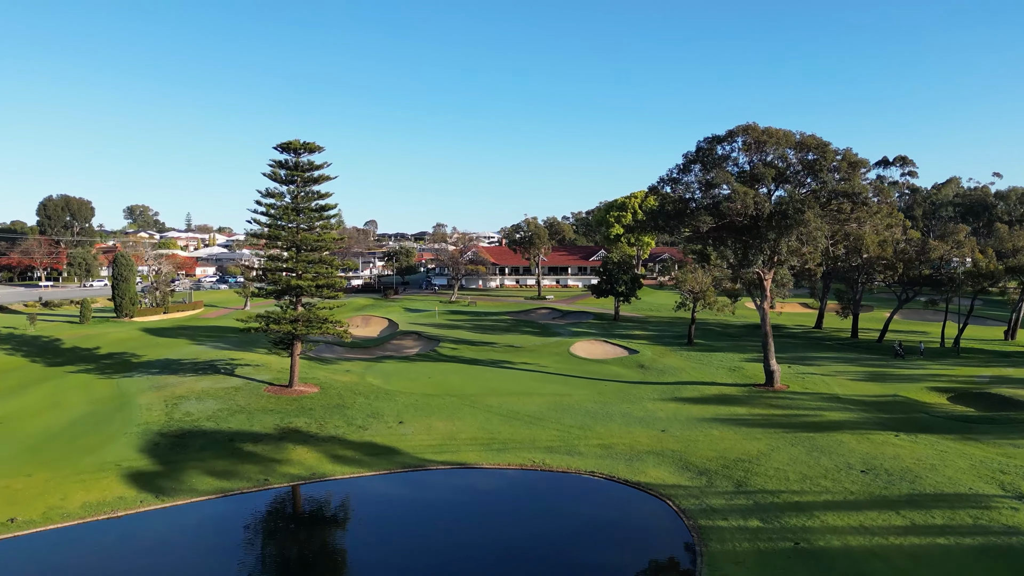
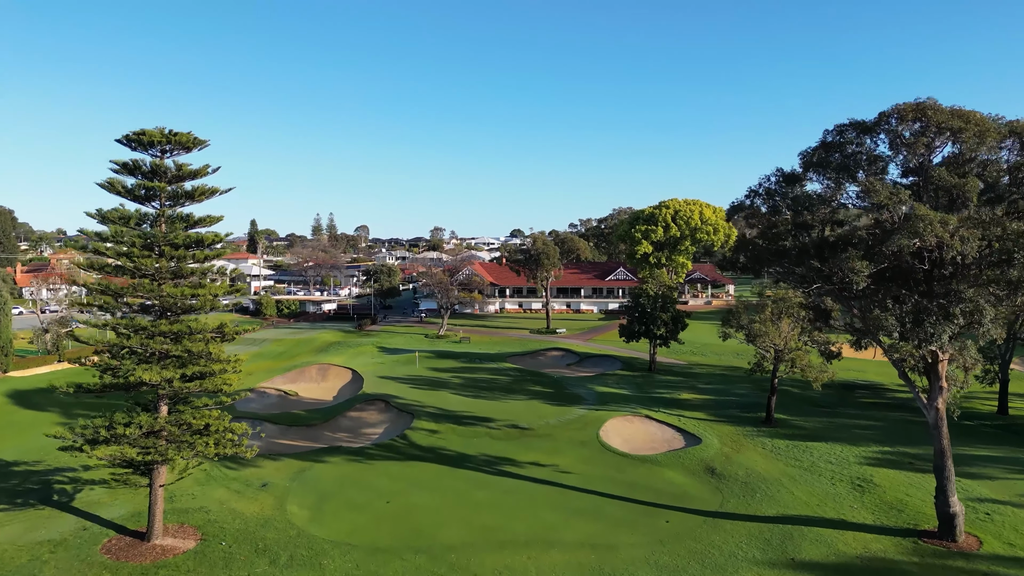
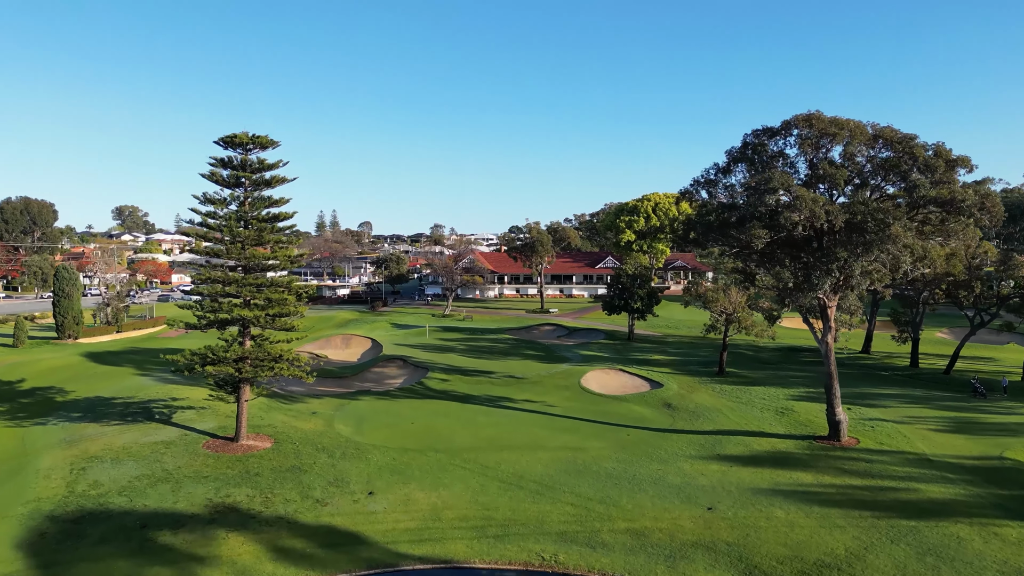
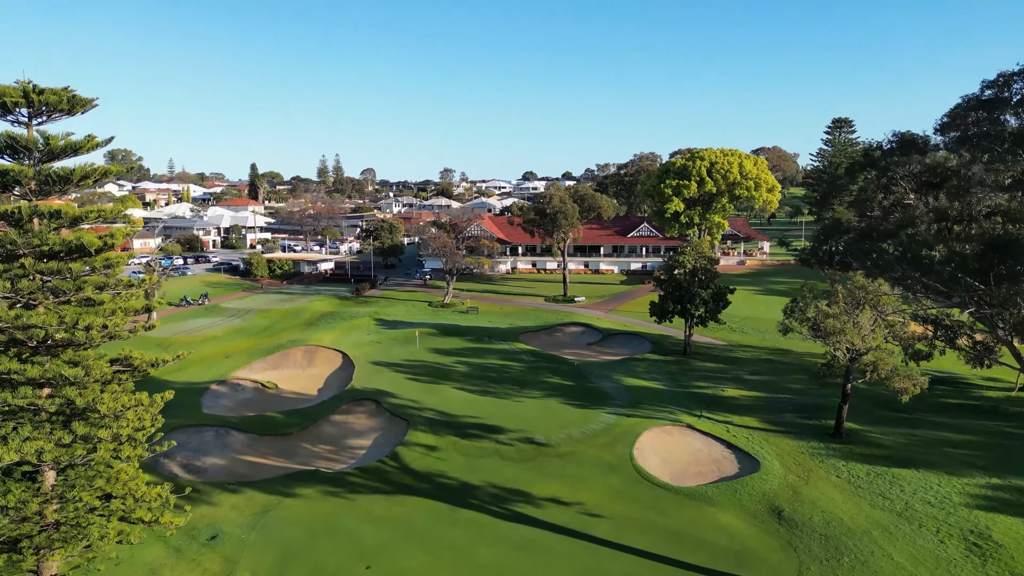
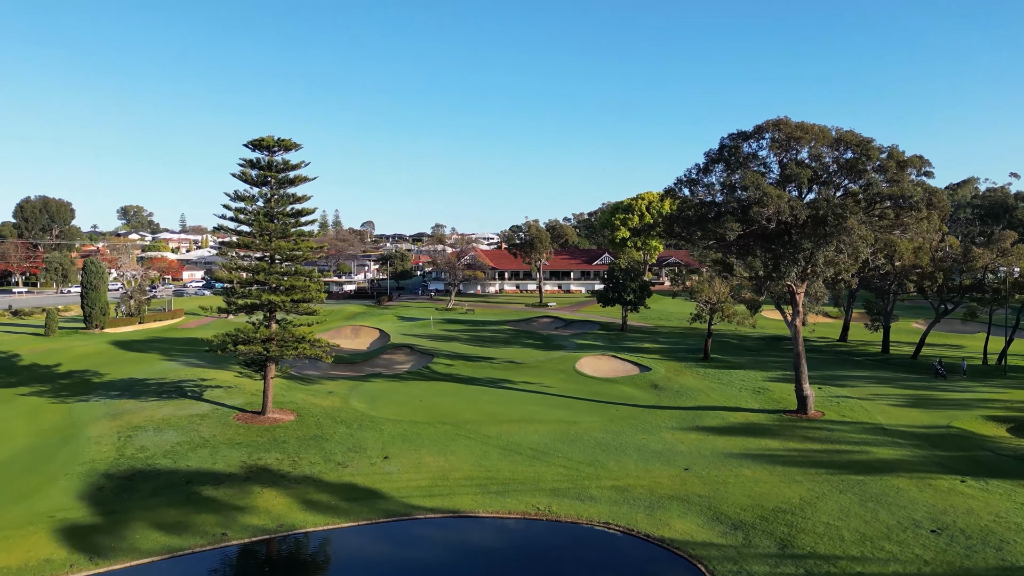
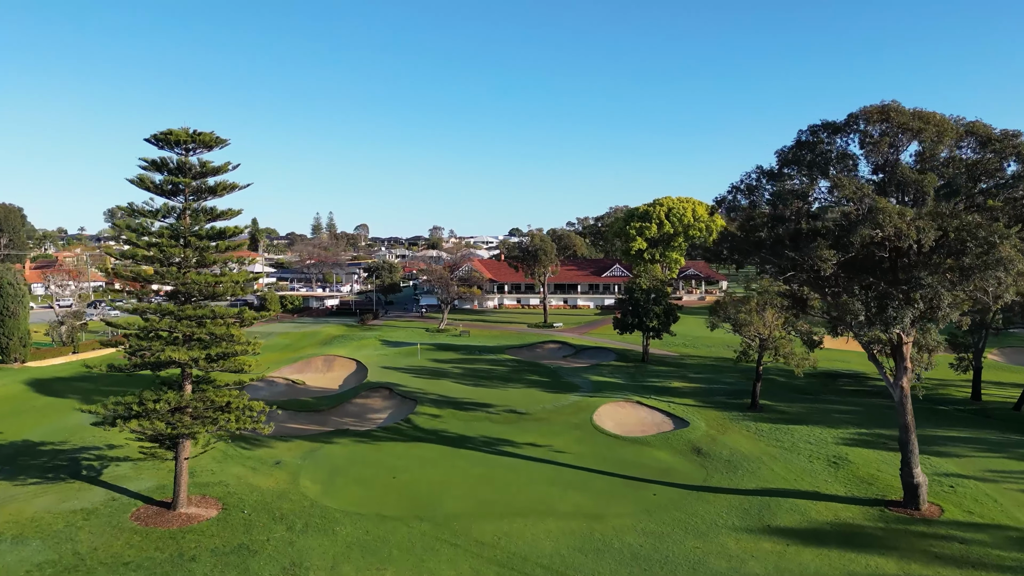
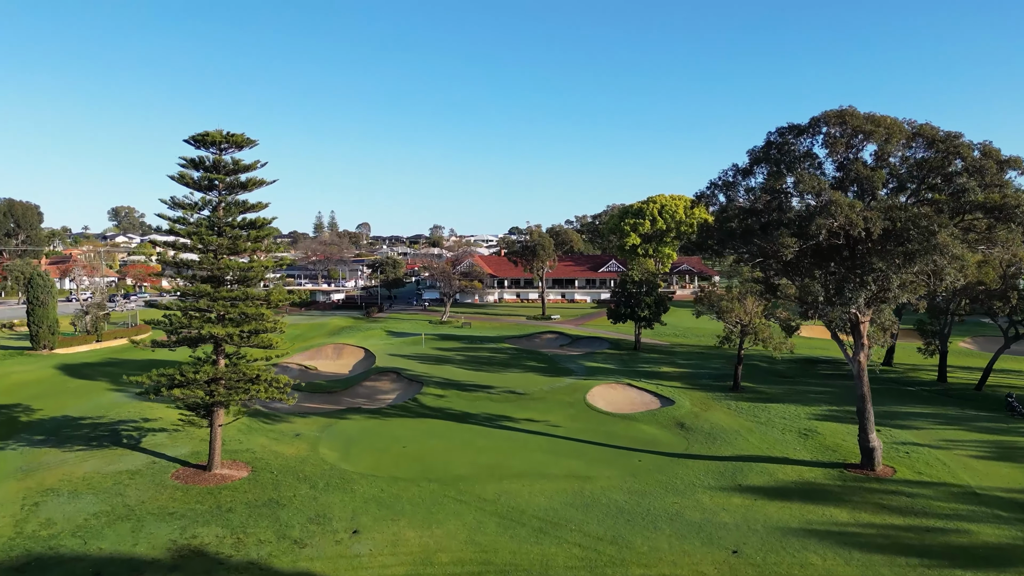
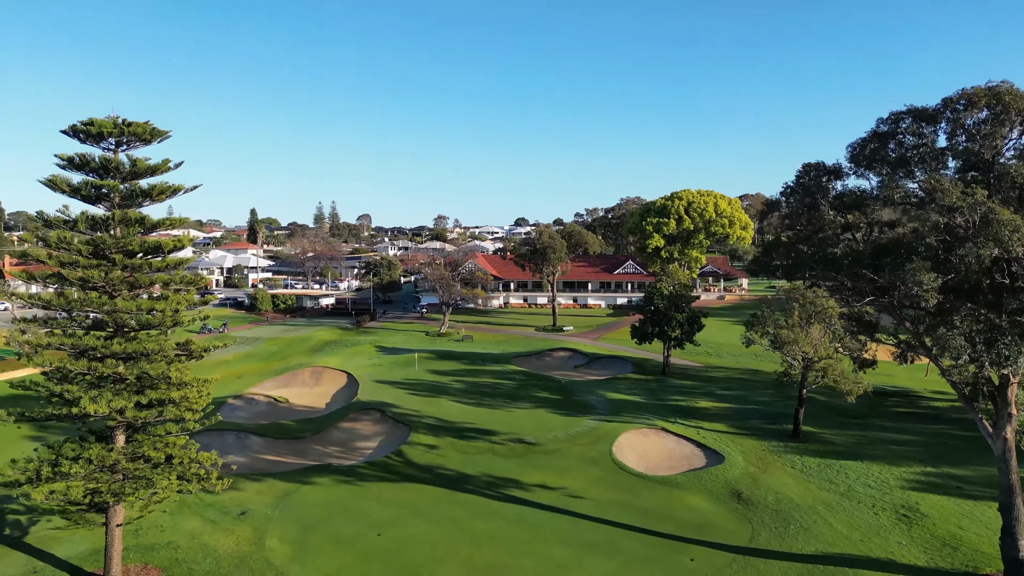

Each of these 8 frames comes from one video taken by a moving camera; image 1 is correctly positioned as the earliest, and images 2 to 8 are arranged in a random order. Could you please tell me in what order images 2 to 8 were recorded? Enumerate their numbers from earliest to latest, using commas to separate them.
5, 3, 7, 6, 2, 8, 4
